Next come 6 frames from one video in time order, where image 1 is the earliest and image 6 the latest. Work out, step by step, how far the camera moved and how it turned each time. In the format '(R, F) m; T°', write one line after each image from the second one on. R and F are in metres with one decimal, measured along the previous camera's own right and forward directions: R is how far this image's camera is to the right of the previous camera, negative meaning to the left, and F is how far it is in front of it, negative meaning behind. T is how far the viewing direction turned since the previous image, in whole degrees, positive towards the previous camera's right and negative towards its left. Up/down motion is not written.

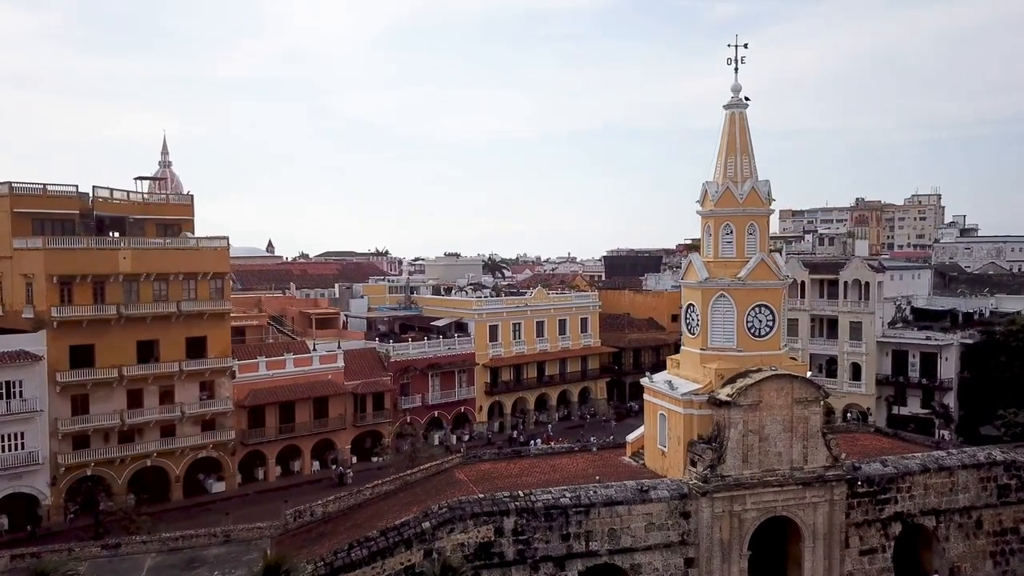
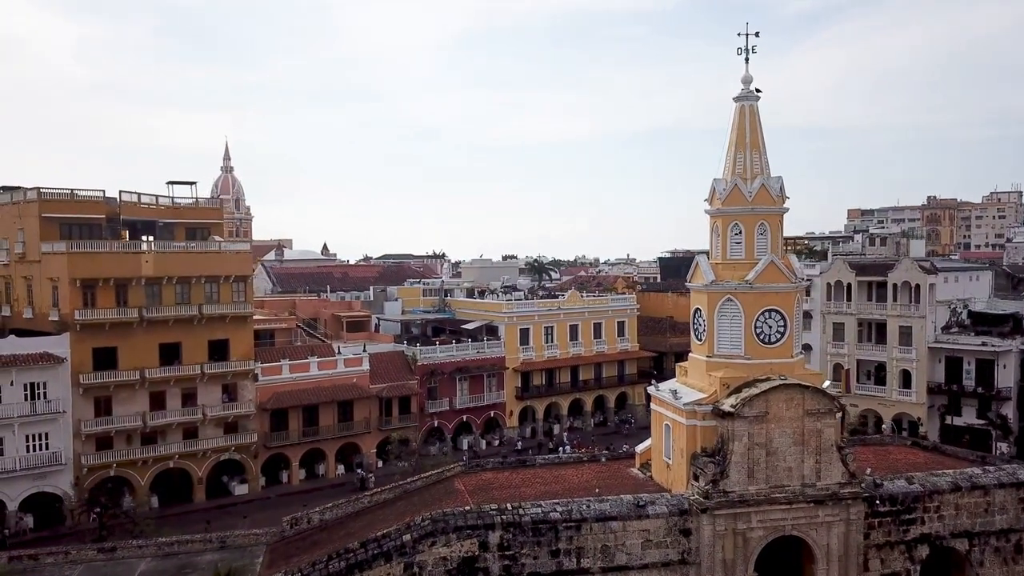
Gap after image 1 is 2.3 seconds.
(+1.9, +1.0) m; -5°
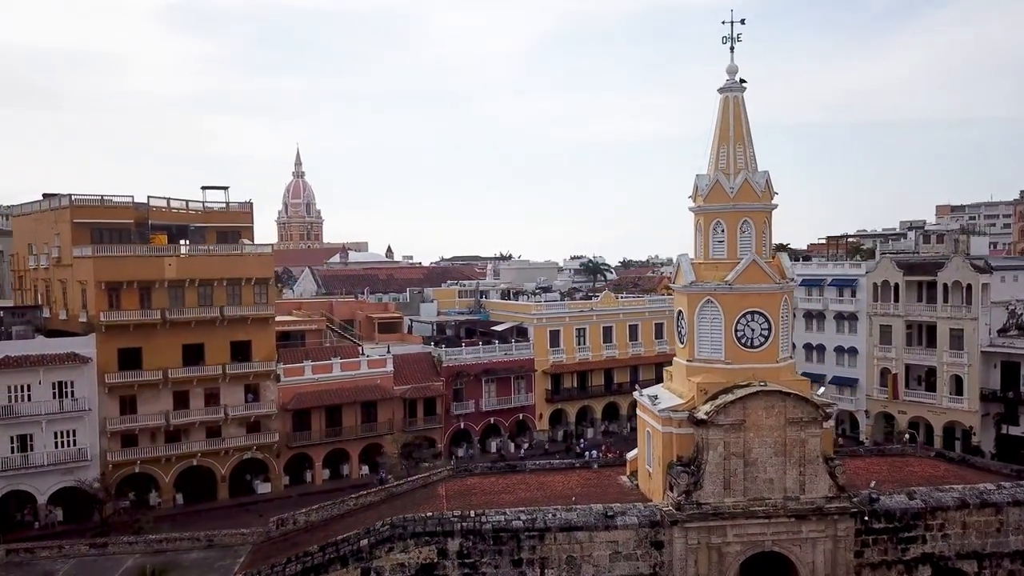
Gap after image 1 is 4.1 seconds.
(+2.9, +0.7) m; -6°
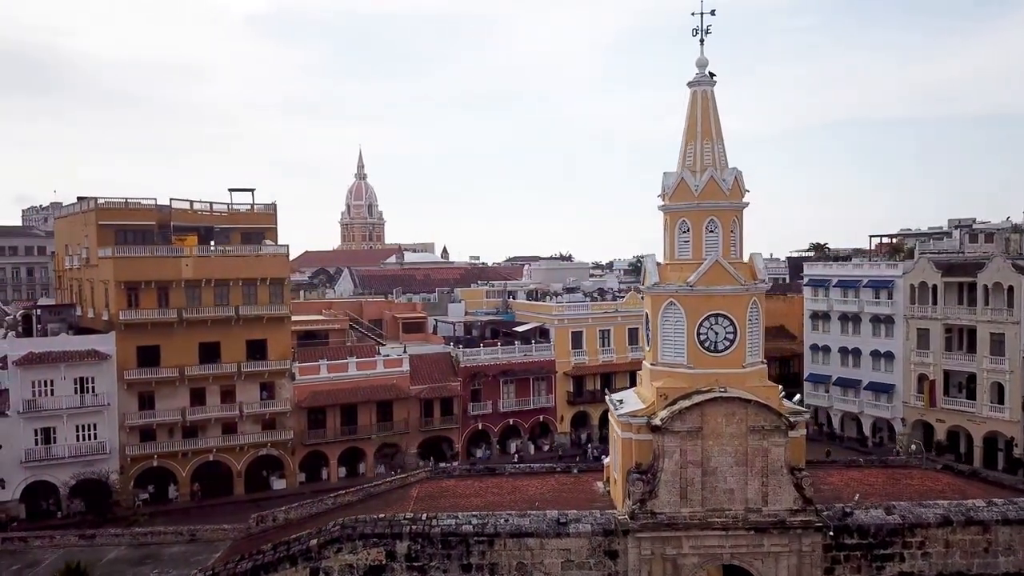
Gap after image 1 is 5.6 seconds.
(+2.9, +0.4) m; -5°
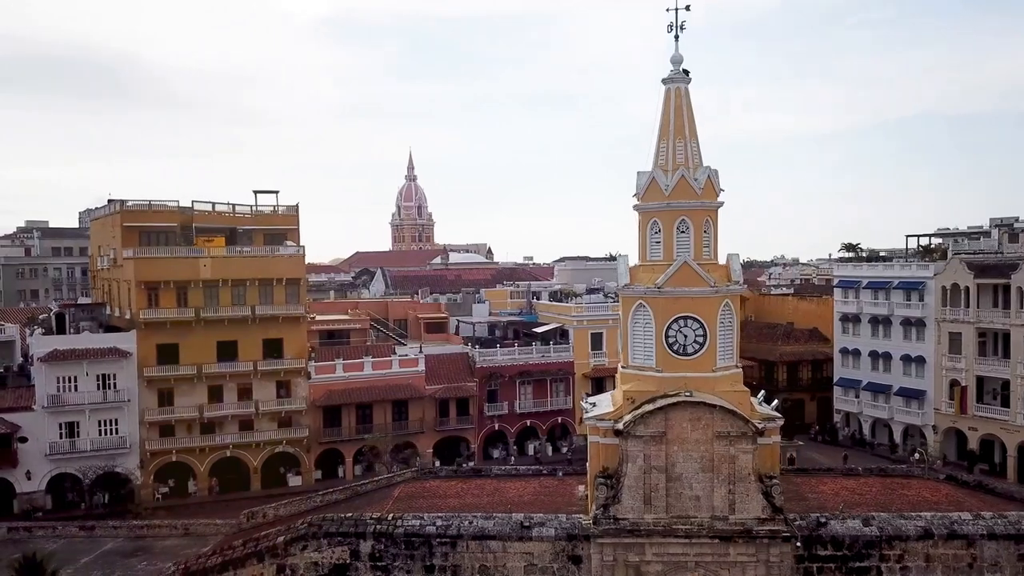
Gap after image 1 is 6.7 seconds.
(+2.3, +0.2) m; -4°
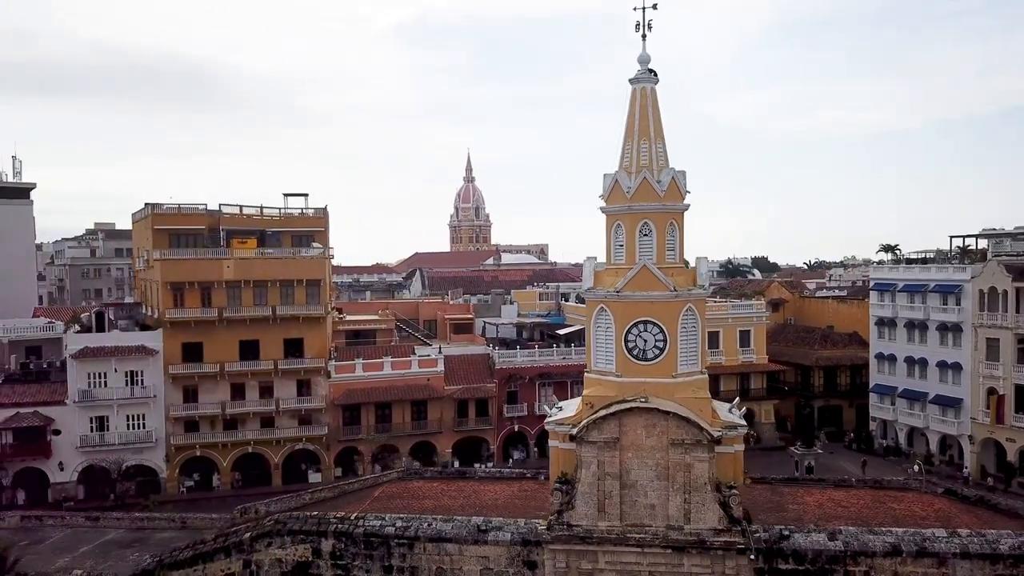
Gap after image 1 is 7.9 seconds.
(+2.7, +0.1) m; -5°
